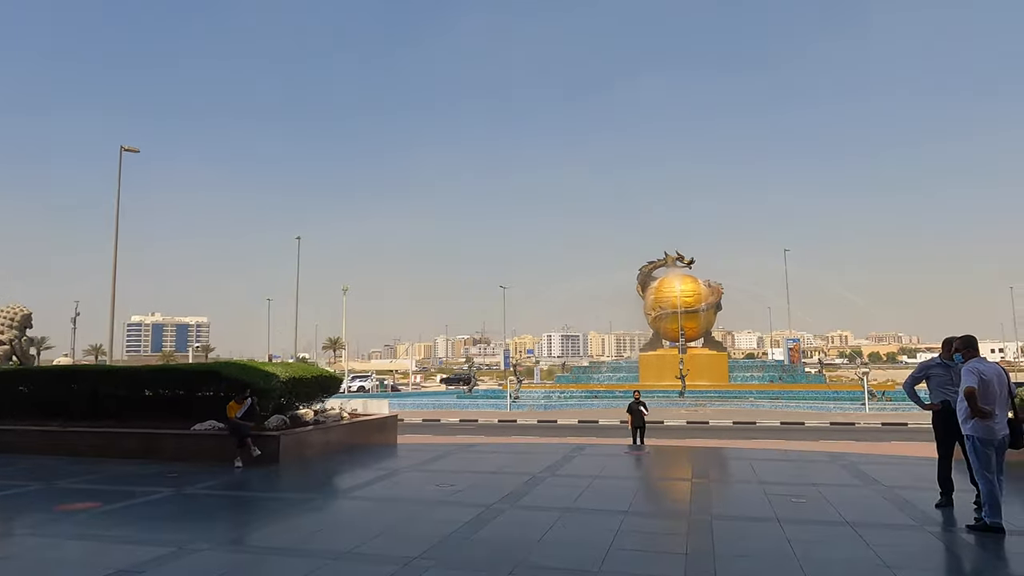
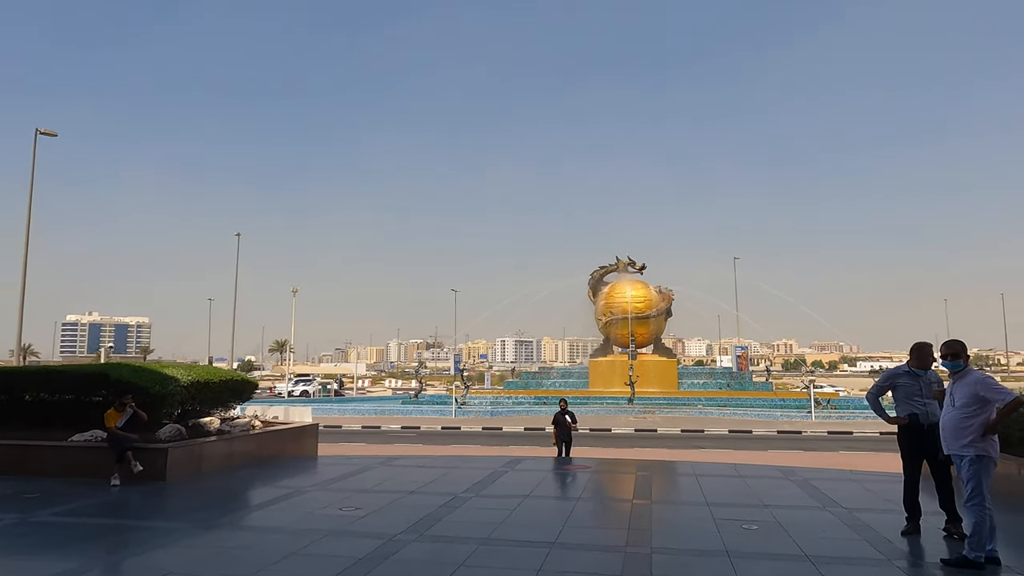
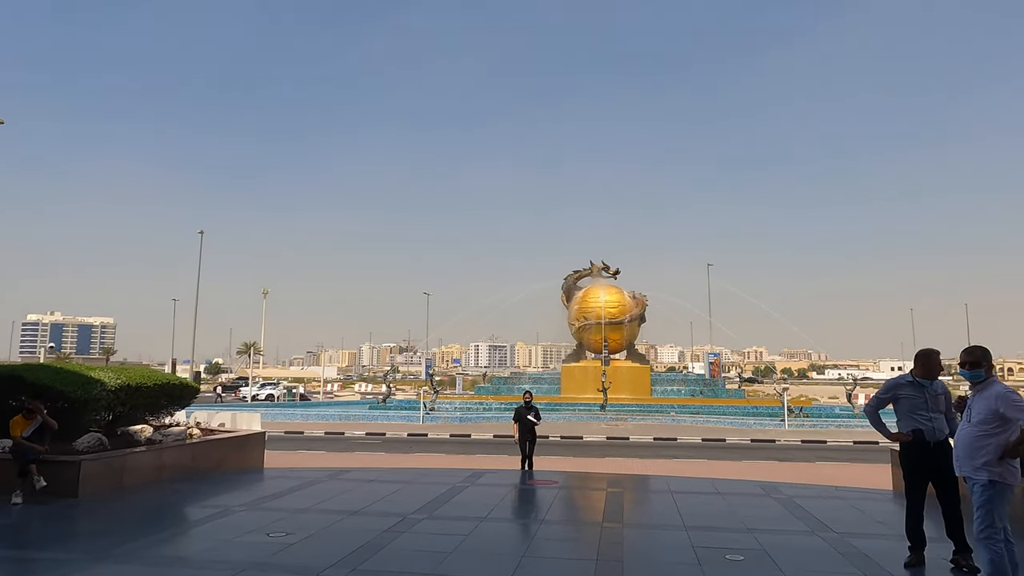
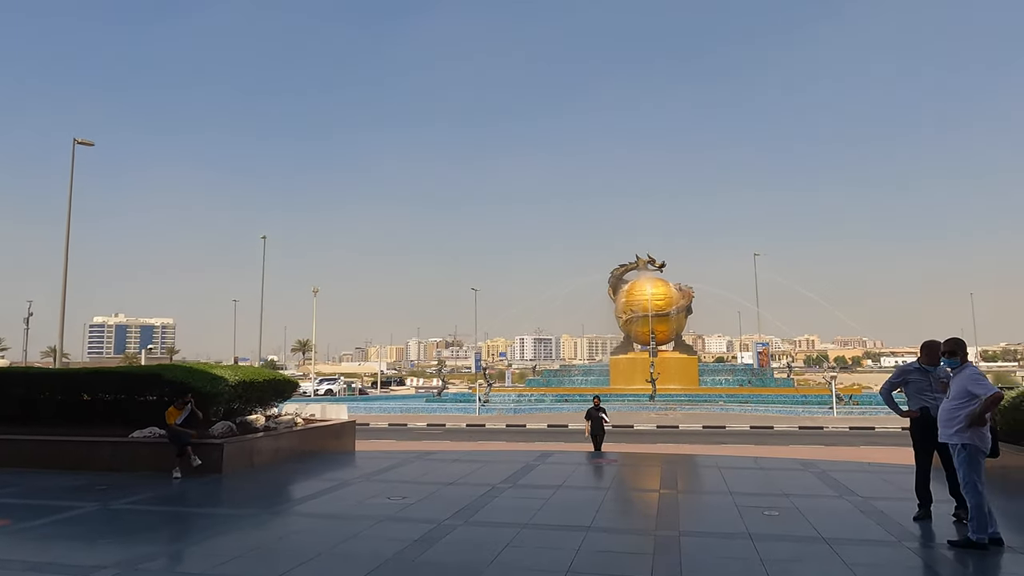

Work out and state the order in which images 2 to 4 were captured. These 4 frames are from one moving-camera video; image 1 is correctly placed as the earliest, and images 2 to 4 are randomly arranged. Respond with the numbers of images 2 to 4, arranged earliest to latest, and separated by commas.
4, 2, 3
